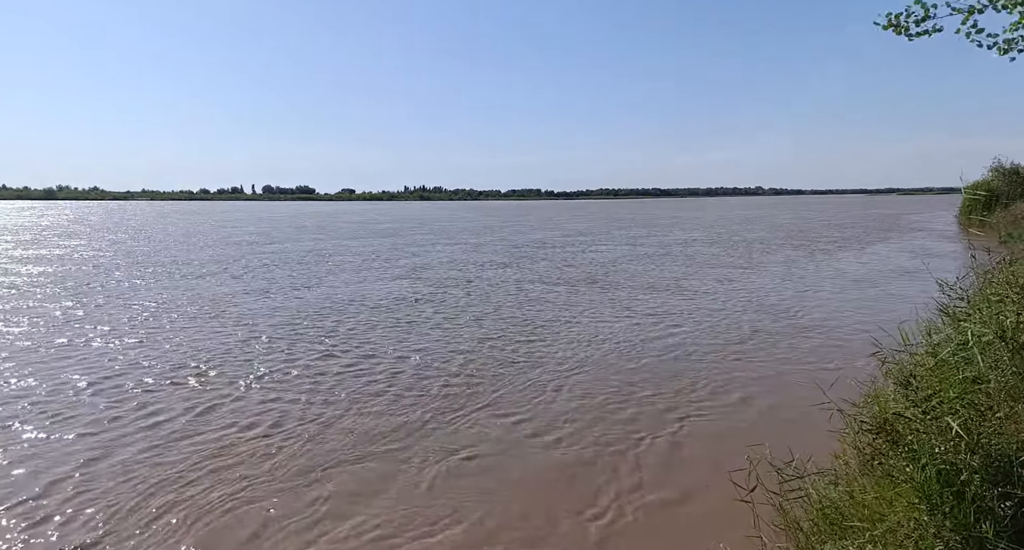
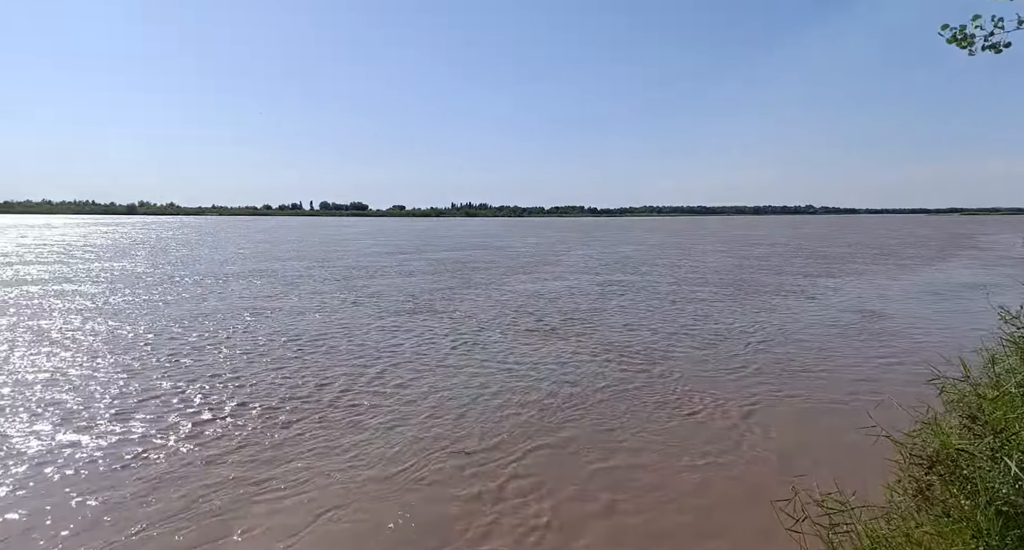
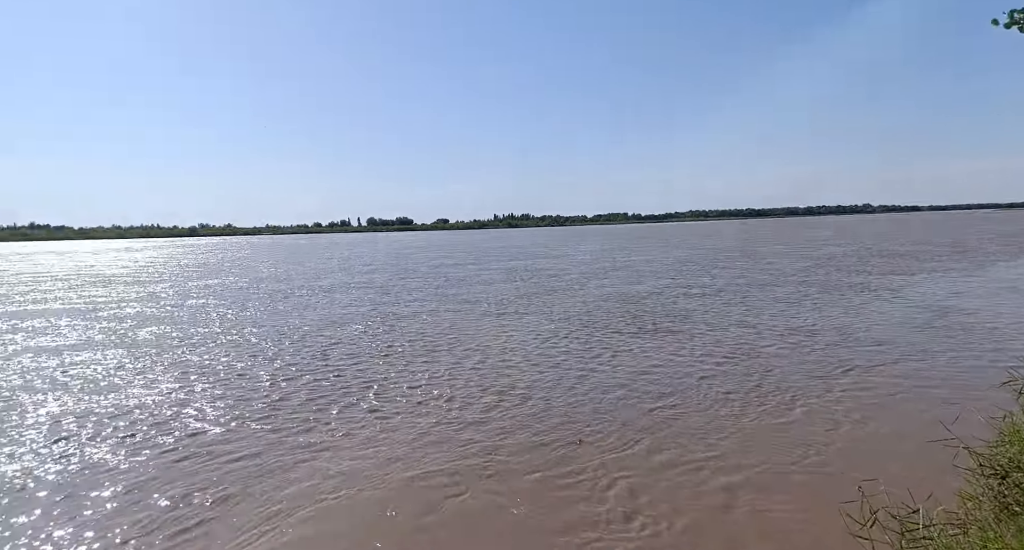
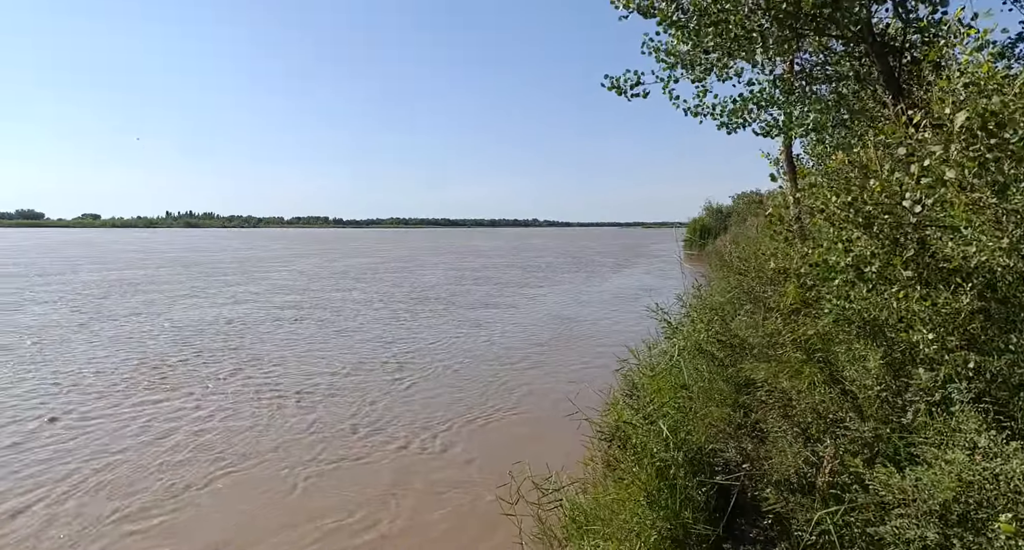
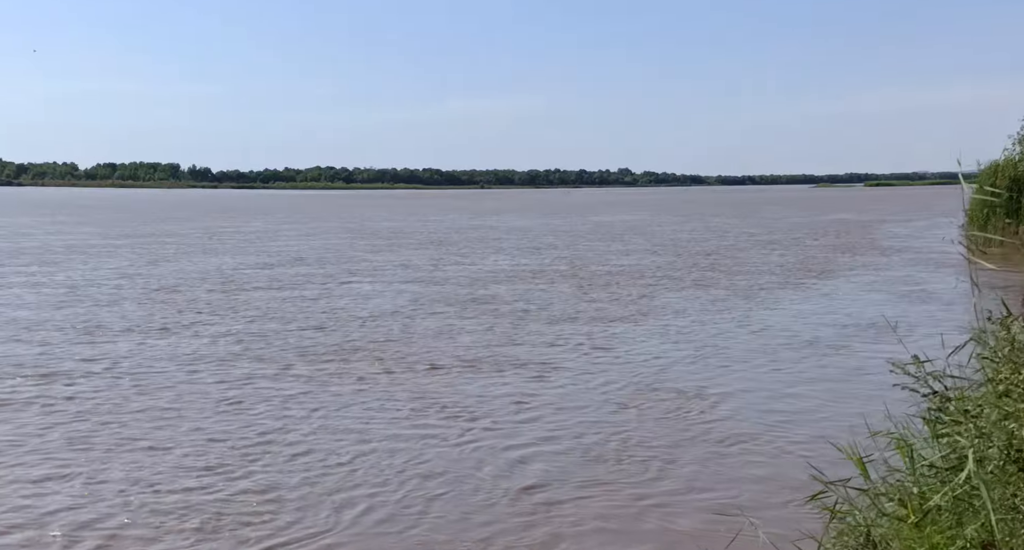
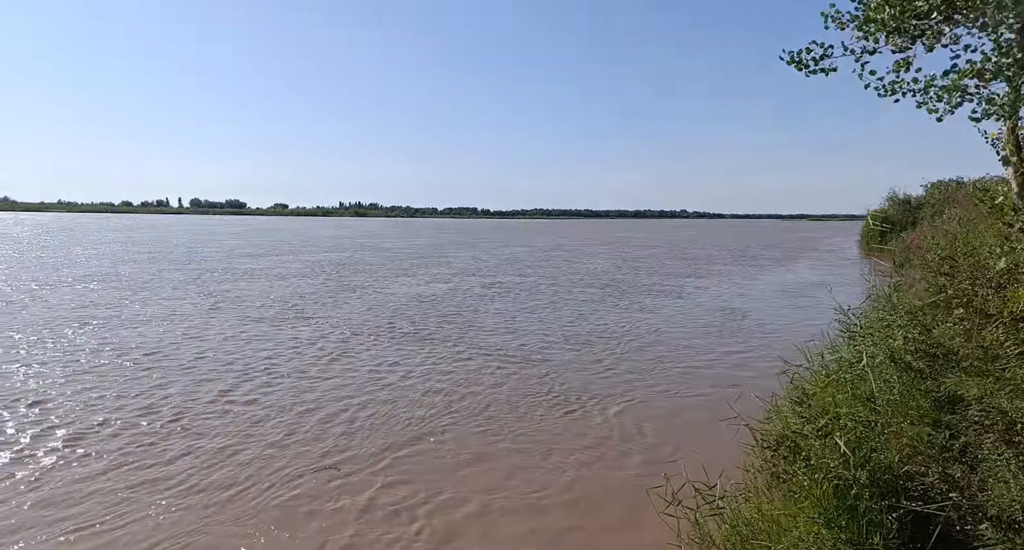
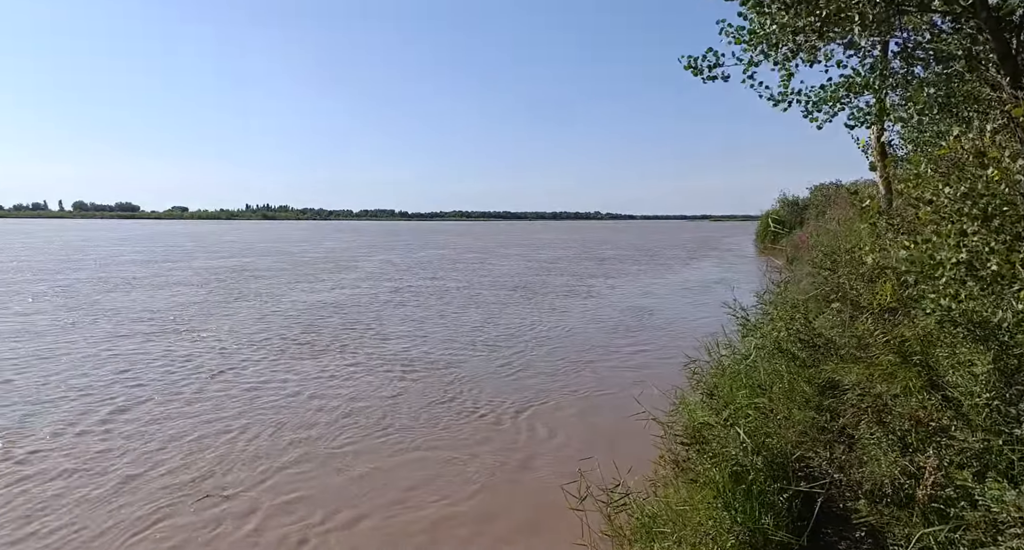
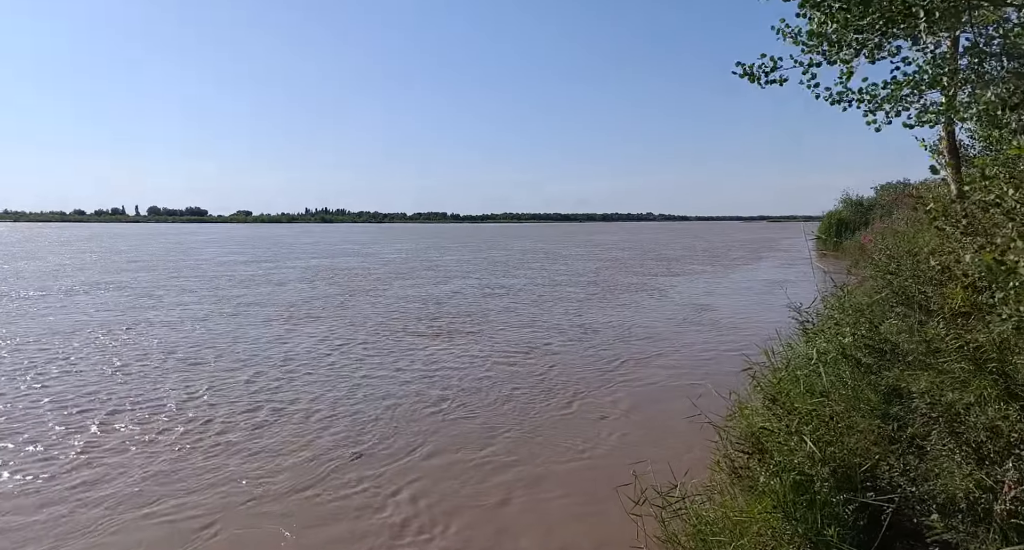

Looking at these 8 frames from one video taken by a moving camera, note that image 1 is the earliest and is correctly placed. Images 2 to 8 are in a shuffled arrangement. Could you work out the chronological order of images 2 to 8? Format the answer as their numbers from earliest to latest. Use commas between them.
5, 4, 7, 6, 2, 8, 3
